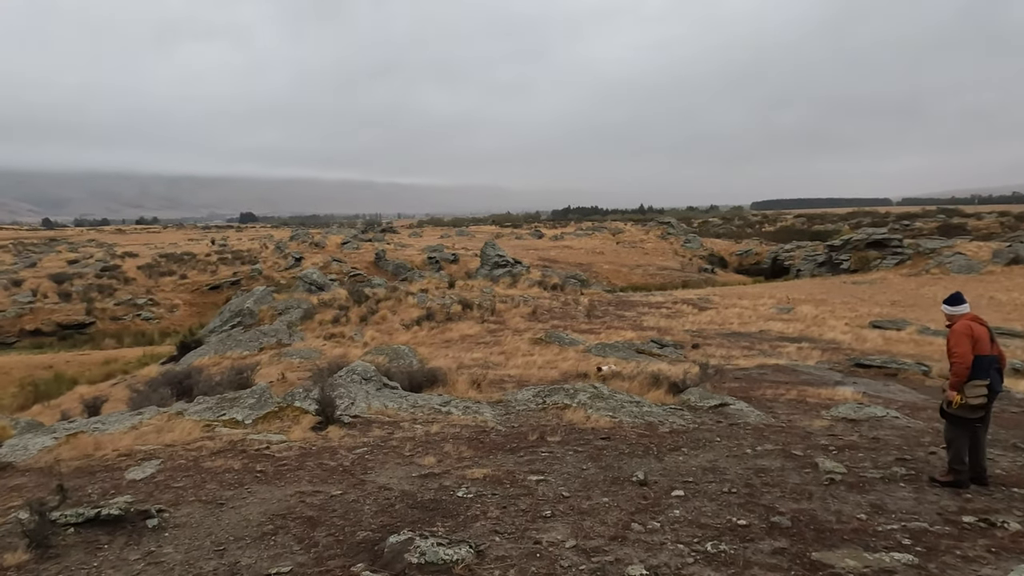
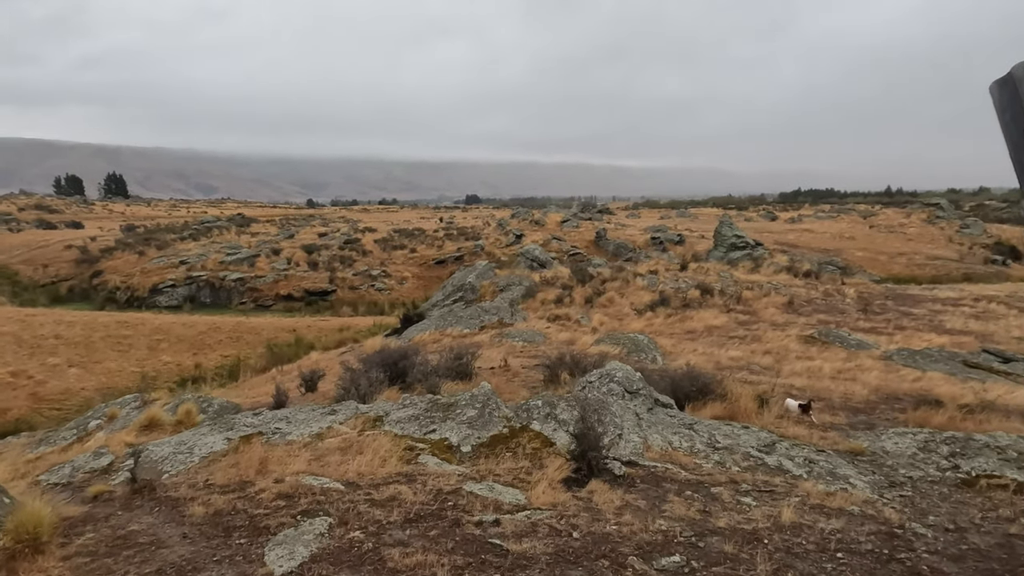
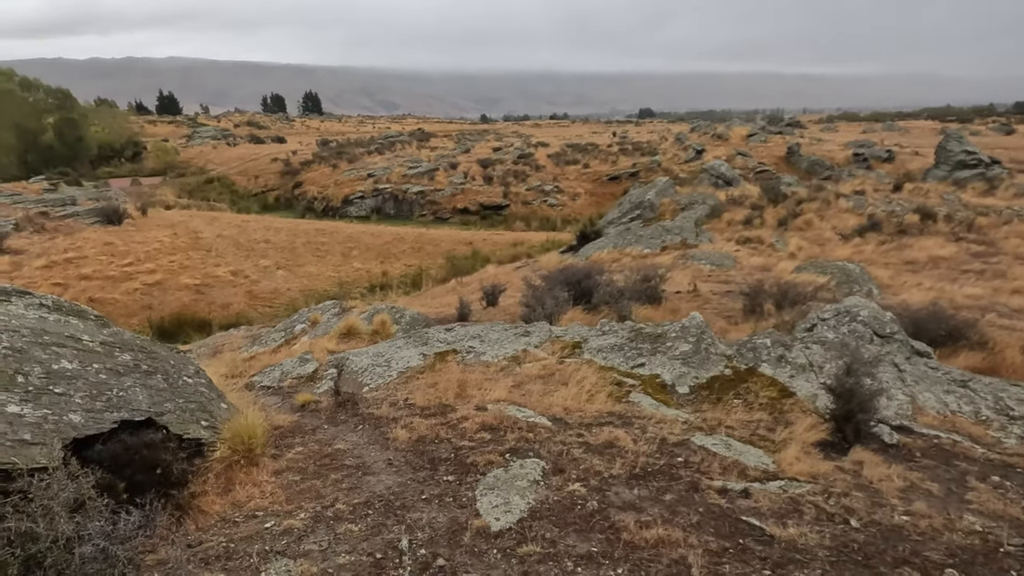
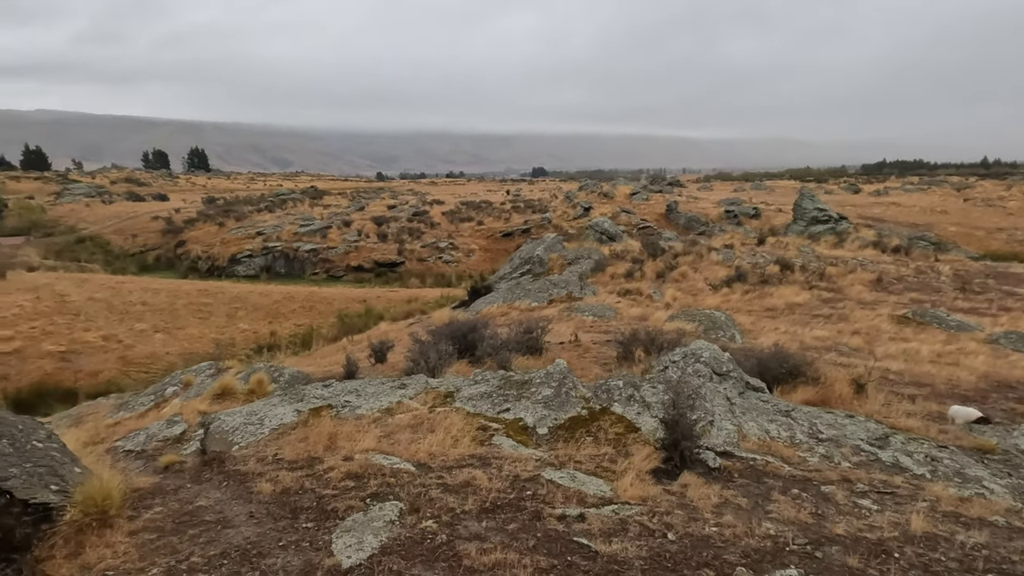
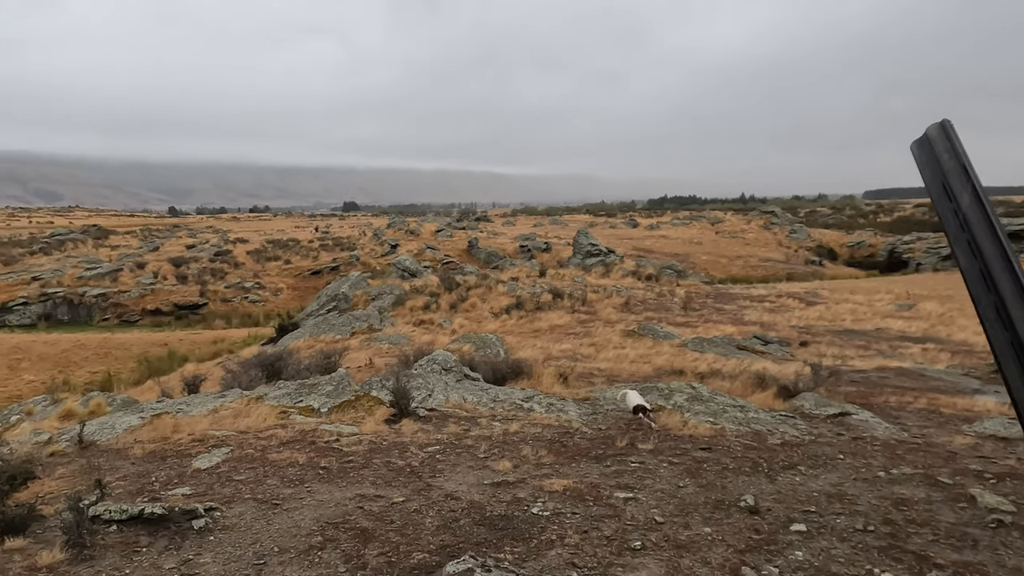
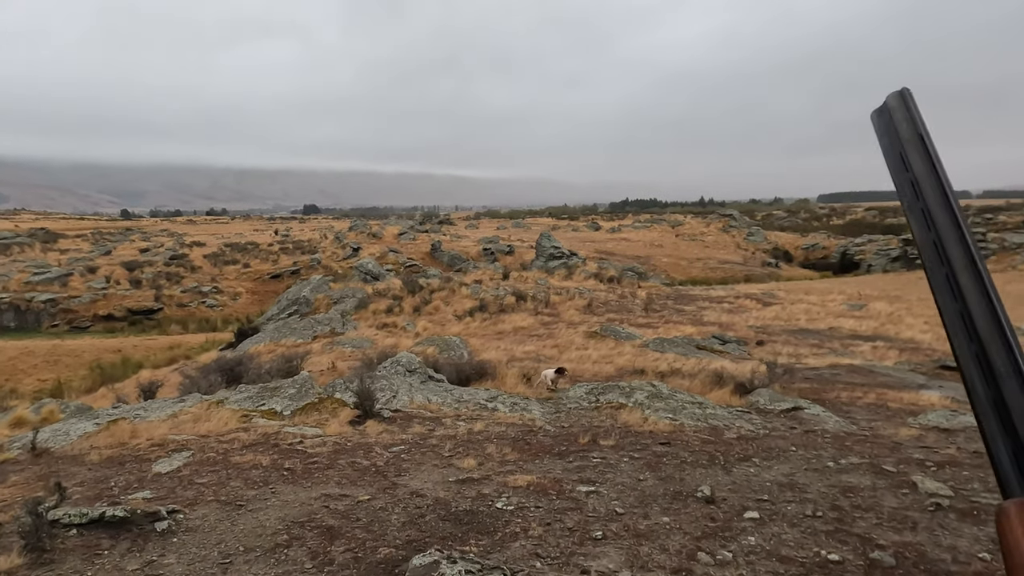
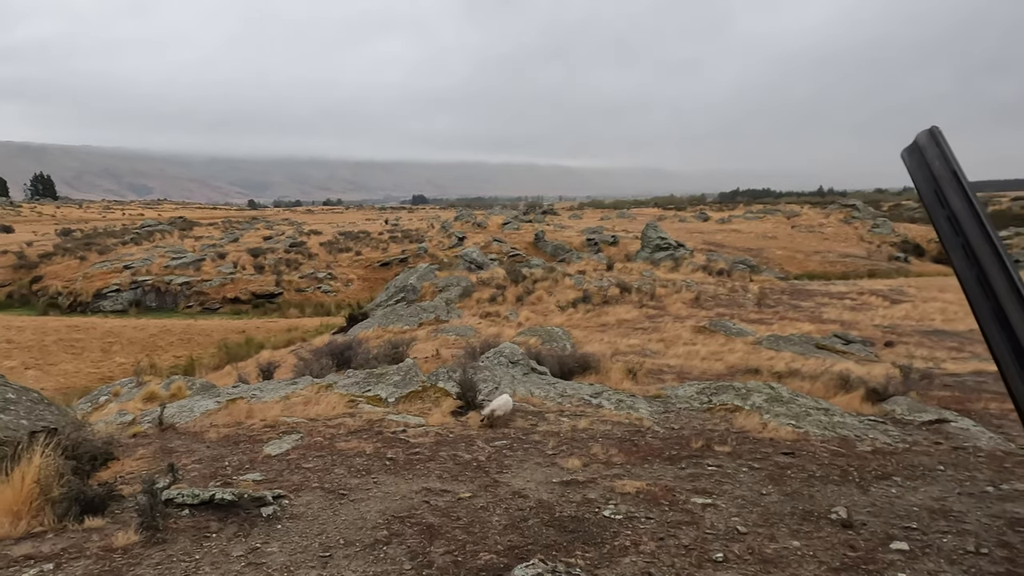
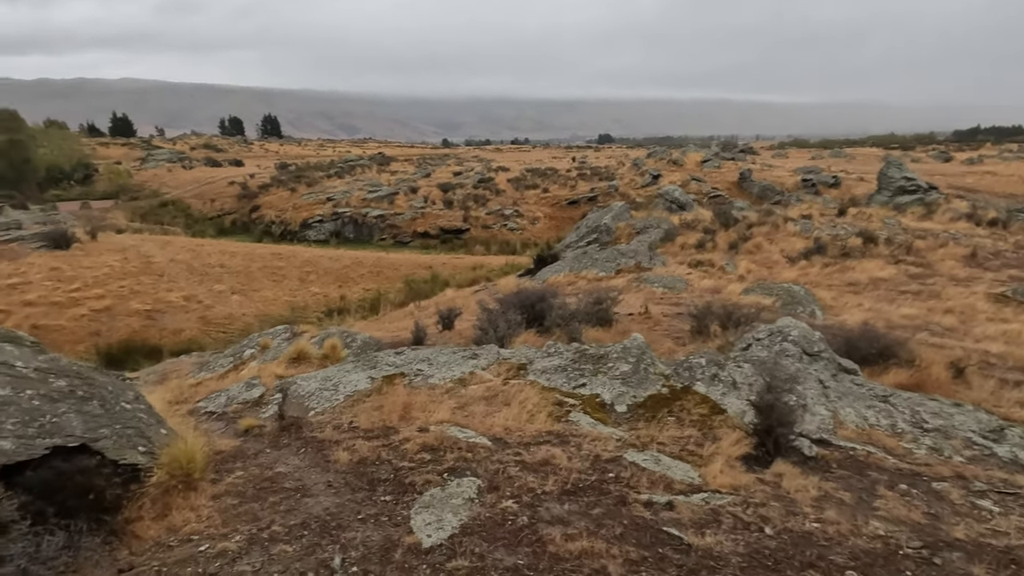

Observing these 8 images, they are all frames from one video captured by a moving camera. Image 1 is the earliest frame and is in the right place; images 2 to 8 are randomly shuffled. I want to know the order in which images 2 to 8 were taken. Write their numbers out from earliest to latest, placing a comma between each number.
6, 5, 7, 2, 4, 8, 3
